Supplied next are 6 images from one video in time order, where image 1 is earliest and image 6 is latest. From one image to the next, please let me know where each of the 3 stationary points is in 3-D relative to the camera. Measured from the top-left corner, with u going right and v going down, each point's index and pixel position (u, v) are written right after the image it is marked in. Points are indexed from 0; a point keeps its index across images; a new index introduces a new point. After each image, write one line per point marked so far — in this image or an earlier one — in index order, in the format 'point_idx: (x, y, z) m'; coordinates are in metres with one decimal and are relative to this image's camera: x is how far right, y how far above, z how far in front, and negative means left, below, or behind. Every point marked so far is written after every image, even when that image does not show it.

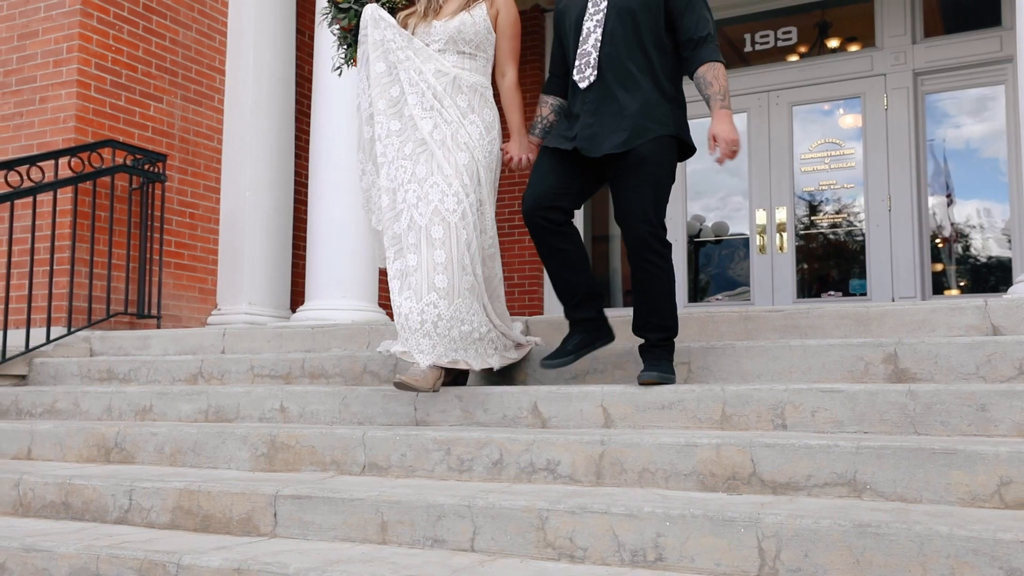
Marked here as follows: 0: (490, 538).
0: (-0.1, -0.7, +2.6) m
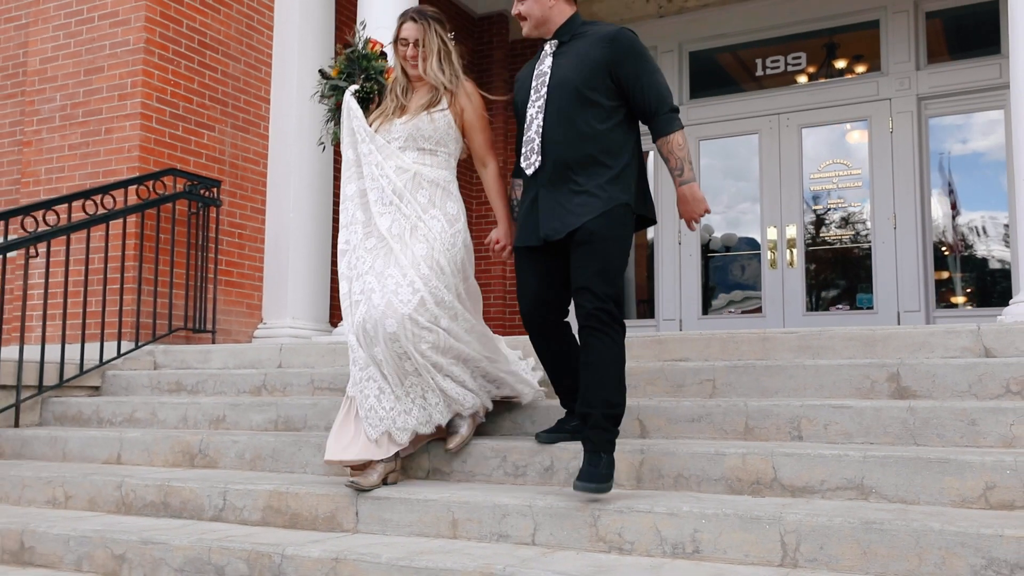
0: (+0.1, -0.8, +3.0) m
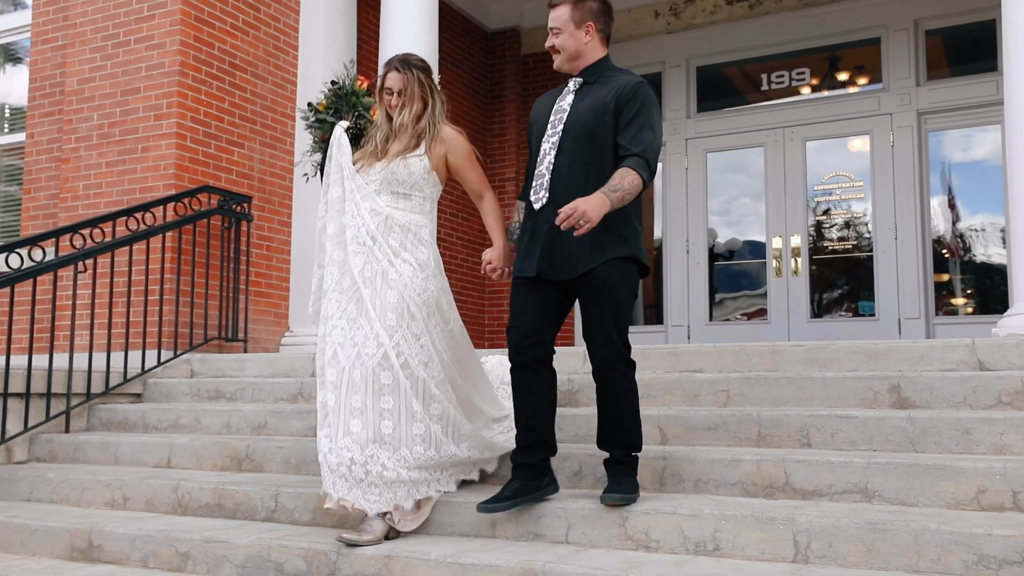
0: (+0.2, -0.9, +3.3) m
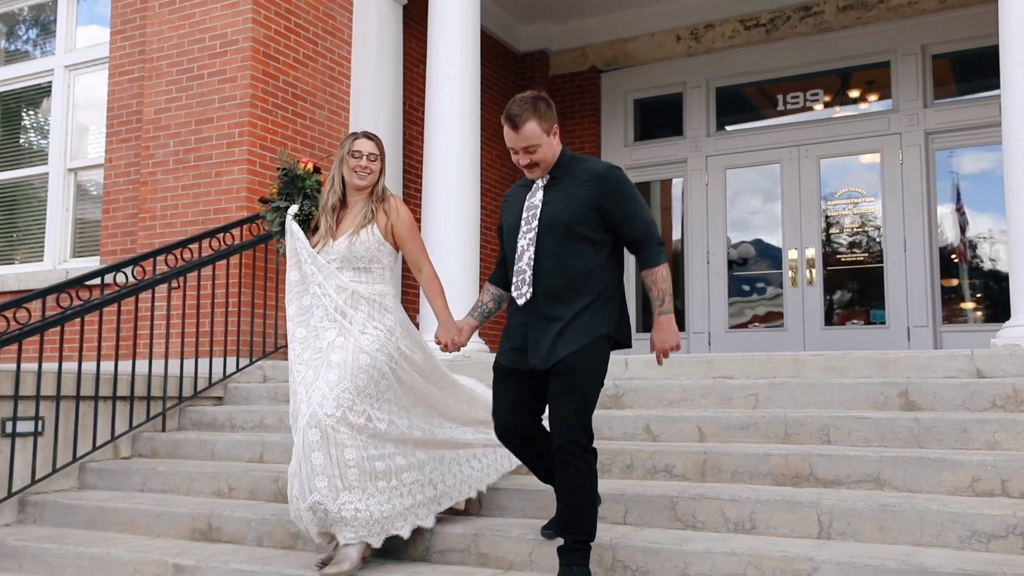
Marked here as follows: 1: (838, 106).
0: (+0.5, -0.9, +3.9) m
1: (+3.2, +1.7, +9.1) m
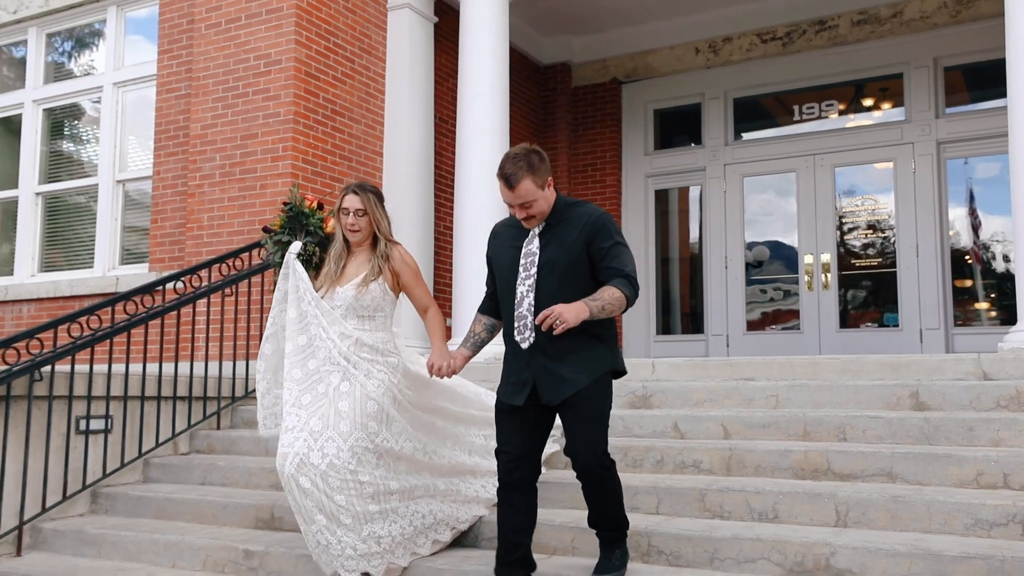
0: (+0.7, -1.0, +4.3) m
1: (+3.4, +1.7, +9.4) m
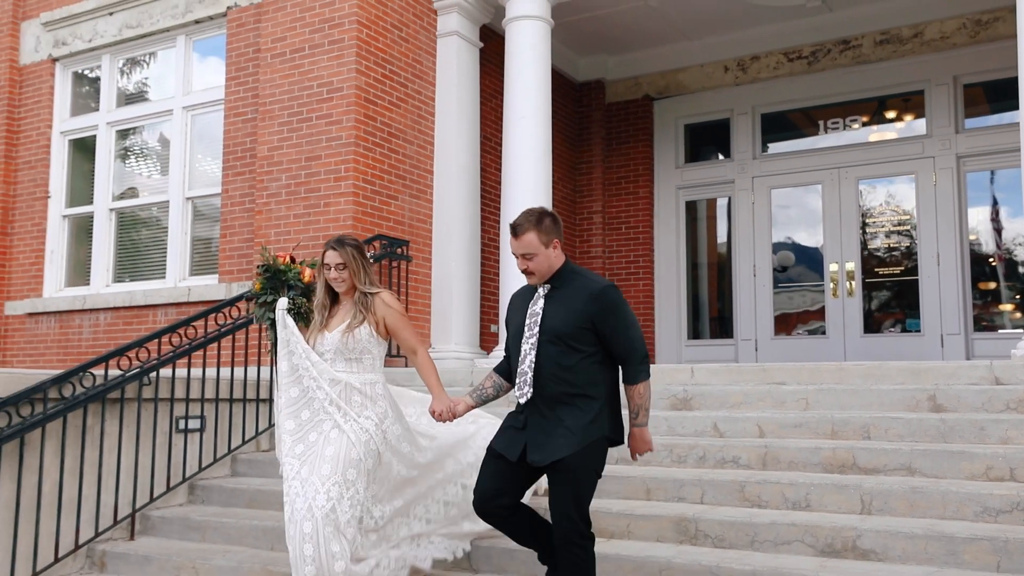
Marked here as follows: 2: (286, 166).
0: (+1.0, -1.1, +4.8) m
1: (+3.8, +1.6, +9.9) m
2: (-2.0, +1.1, +8.4) m
